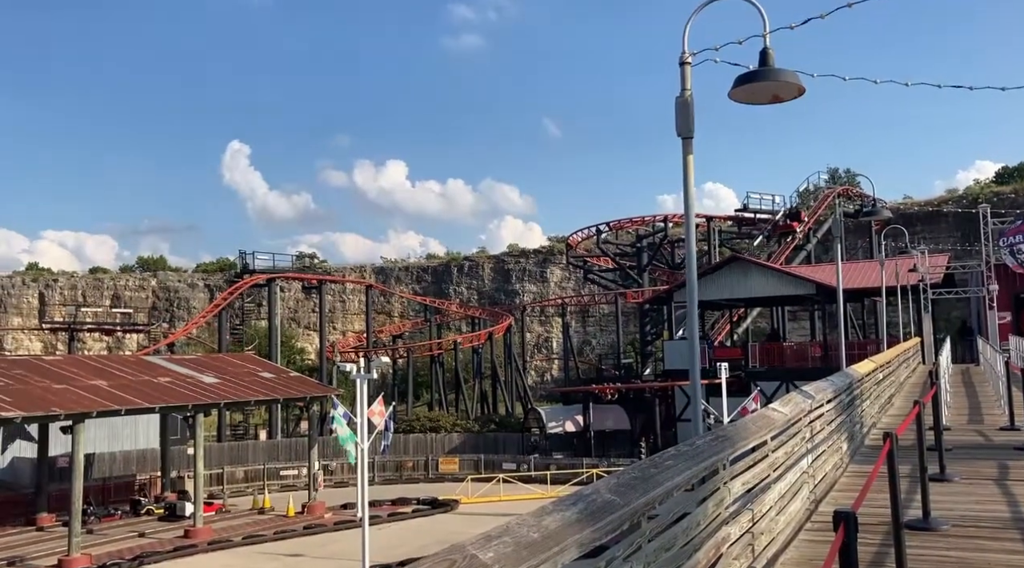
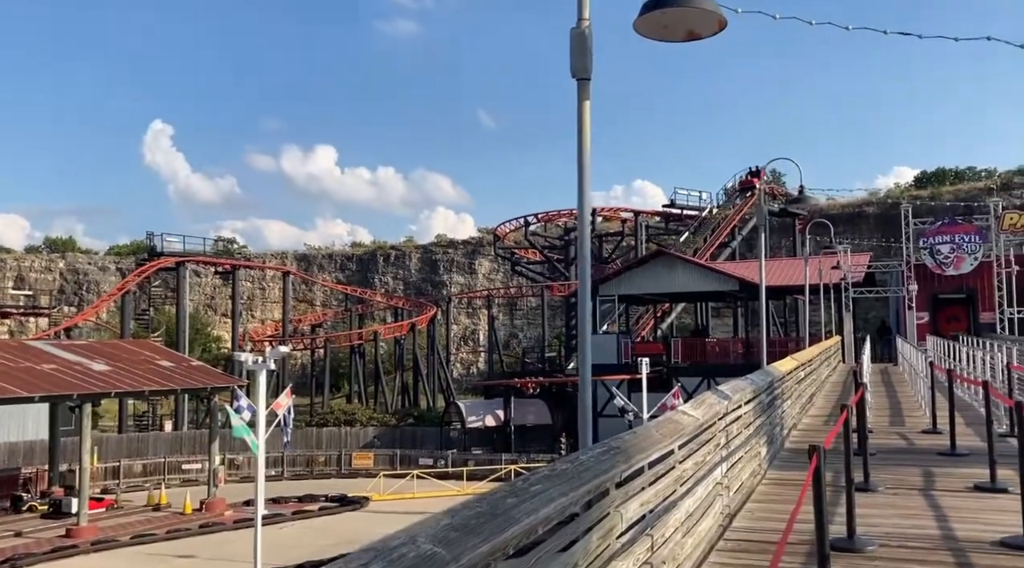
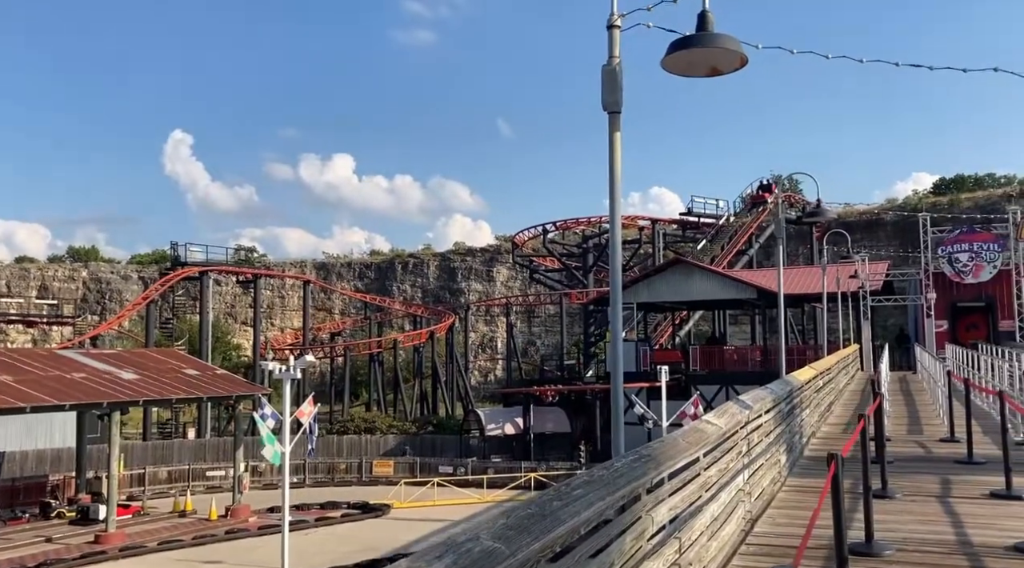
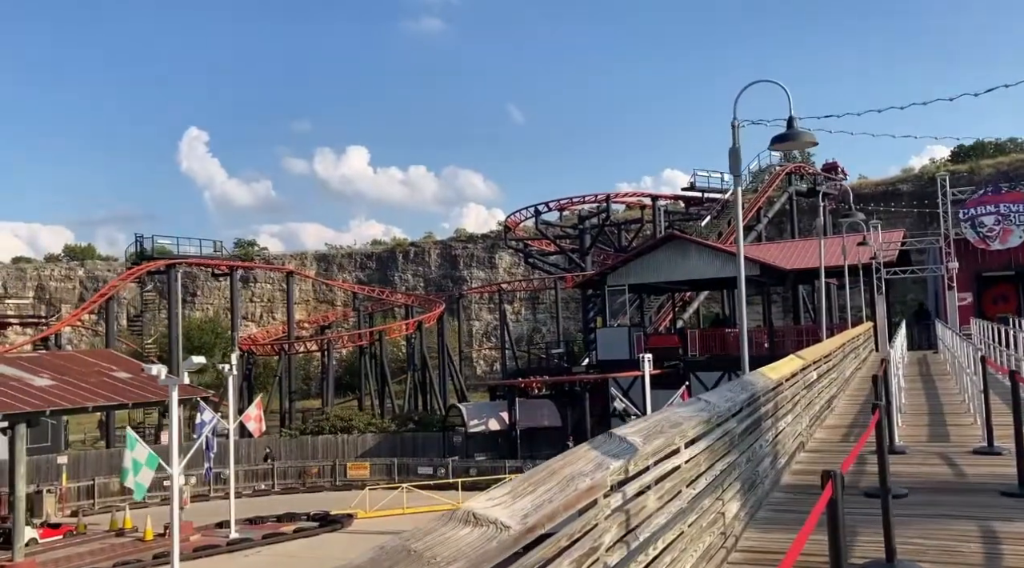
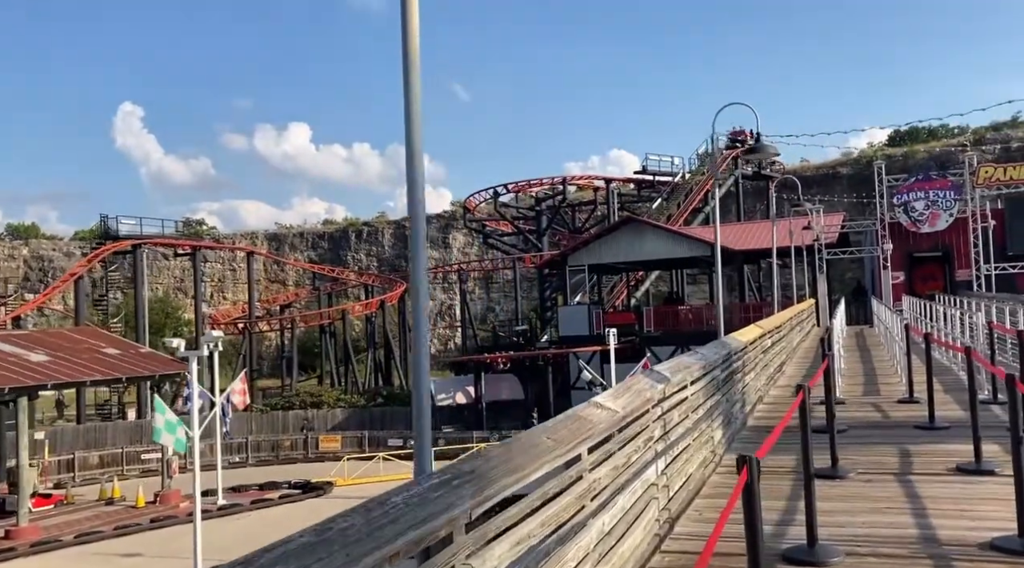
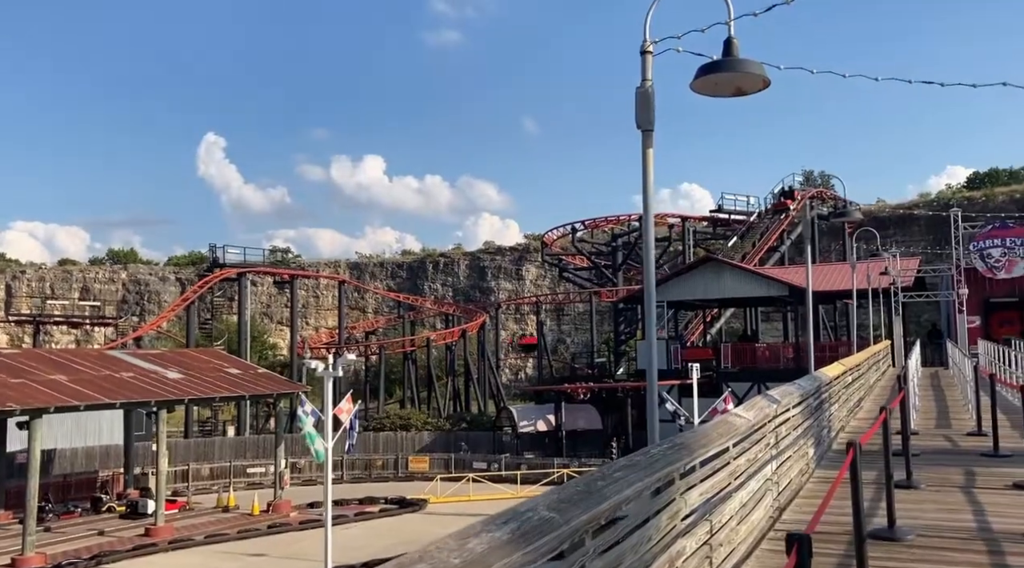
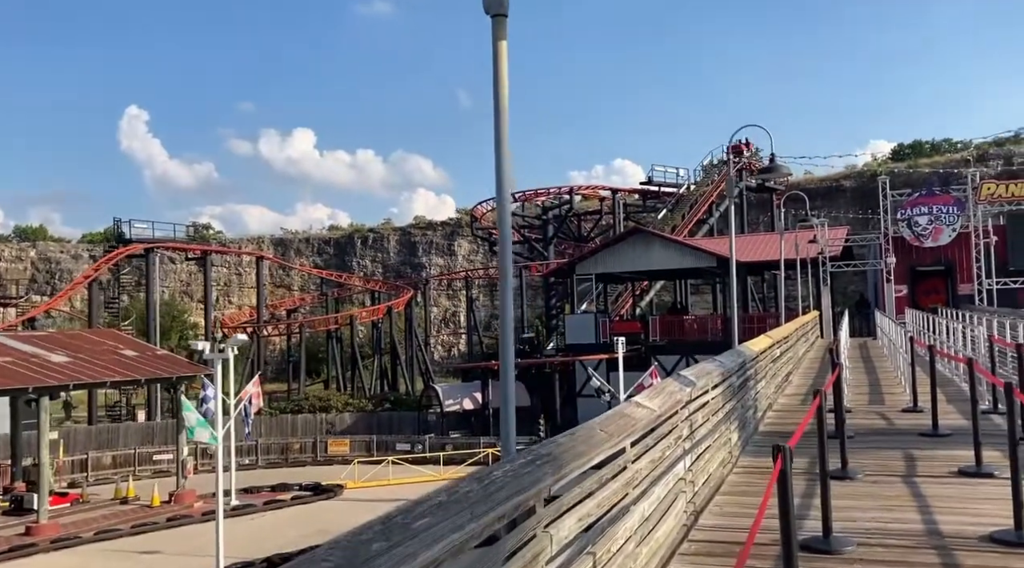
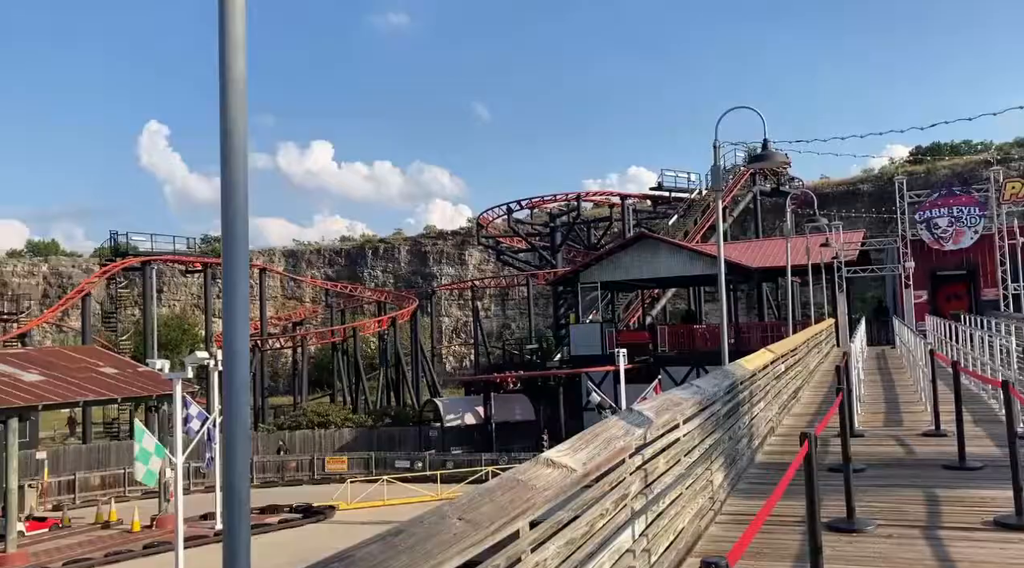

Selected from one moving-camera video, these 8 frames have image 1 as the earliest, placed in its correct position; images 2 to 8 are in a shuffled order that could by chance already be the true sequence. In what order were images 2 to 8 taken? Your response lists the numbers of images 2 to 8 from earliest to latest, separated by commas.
6, 3, 2, 7, 5, 8, 4
